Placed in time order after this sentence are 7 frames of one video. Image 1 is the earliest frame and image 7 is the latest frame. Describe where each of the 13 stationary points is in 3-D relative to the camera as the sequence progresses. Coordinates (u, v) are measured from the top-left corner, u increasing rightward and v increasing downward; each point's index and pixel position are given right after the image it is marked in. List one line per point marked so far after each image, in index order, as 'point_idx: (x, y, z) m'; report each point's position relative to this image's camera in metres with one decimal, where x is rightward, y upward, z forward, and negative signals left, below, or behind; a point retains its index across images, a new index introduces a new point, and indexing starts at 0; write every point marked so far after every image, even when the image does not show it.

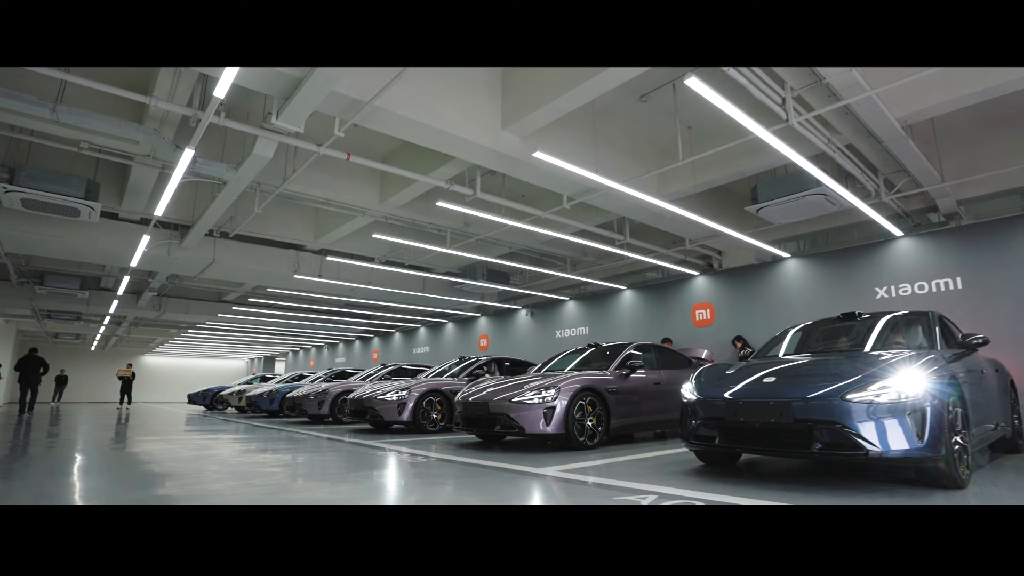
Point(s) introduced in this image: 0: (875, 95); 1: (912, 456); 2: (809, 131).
0: (+3.5, +1.9, +5.0) m
1: (+2.6, -1.1, +3.4) m
2: (+3.2, +1.7, +5.5) m
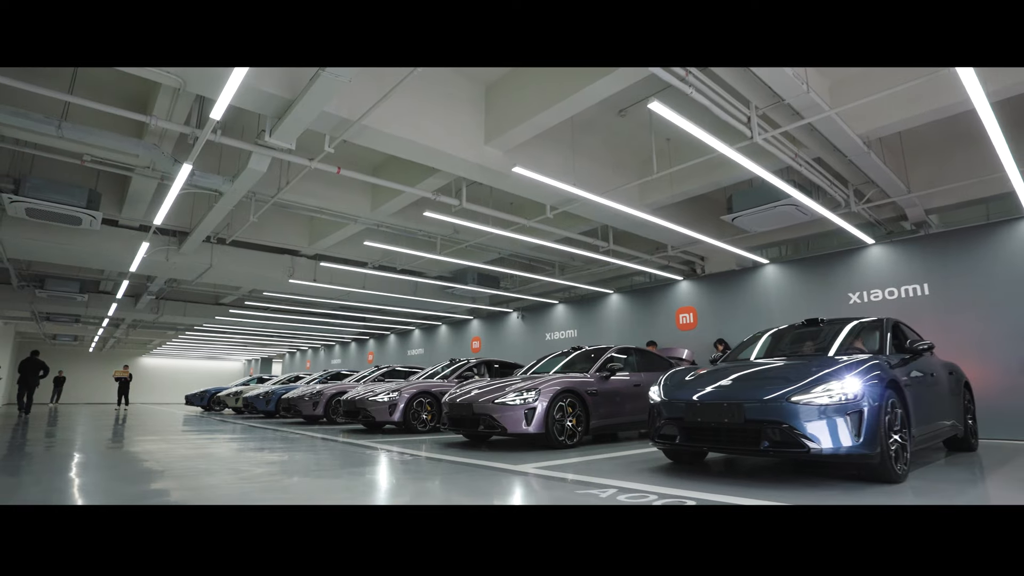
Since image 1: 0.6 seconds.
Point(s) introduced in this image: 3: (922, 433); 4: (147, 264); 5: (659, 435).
0: (+3.3, +1.8, +5.3) m
1: (+2.4, -1.2, +3.7) m
2: (+3.0, +1.6, +5.8) m
3: (+4.0, -1.4, +4.9) m
4: (-7.0, +0.4, +9.8) m
5: (+1.3, -1.3, +4.5) m
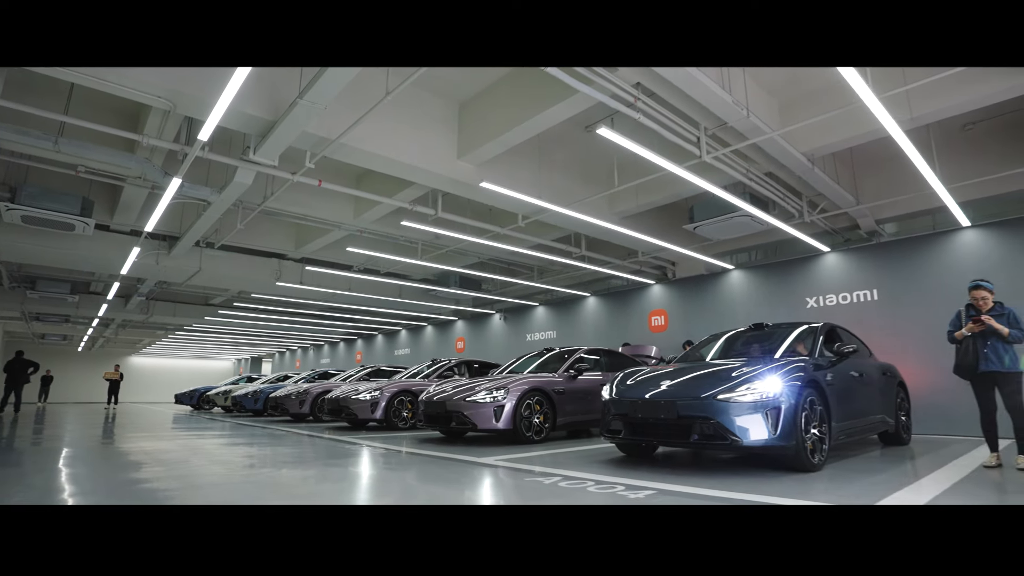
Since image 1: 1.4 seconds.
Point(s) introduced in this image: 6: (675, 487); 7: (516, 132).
0: (+3.0, +1.7, +5.8) m
1: (+2.1, -1.3, +4.1) m
2: (+2.6, +1.5, +6.3) m
3: (+3.6, -1.5, +5.4) m
4: (-7.4, +0.4, +10.2) m
5: (+0.9, -1.4, +4.9) m
6: (+1.2, -1.5, +4.0) m
7: (+0.1, +1.8, +5.8) m
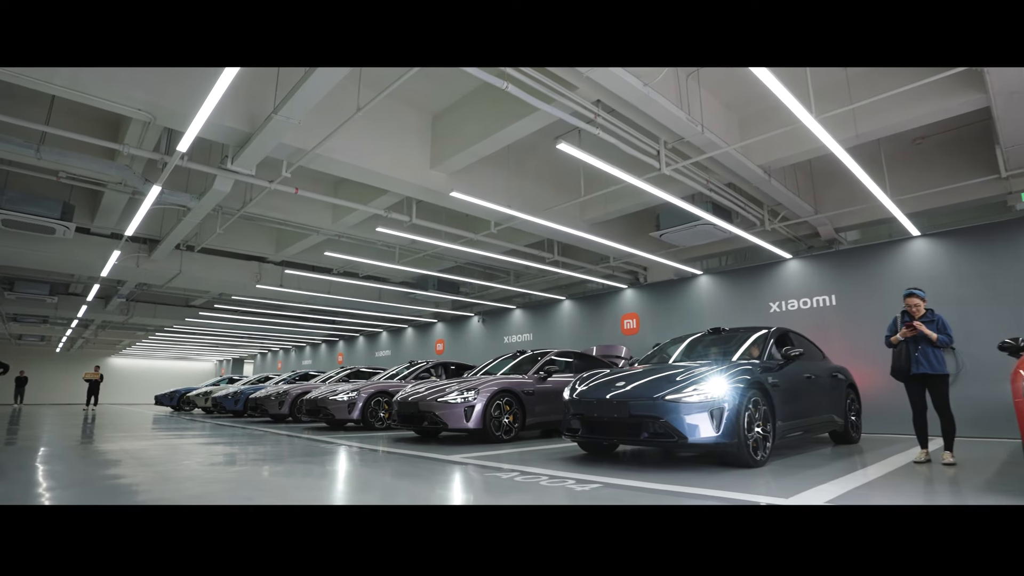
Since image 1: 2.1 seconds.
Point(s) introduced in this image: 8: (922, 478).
0: (+2.6, +1.6, +6.1) m
1: (+1.8, -1.4, +4.4) m
2: (+2.2, +1.5, +6.6) m
3: (+3.2, -1.5, +5.7) m
4: (-7.9, +0.4, +10.2) m
5: (+0.6, -1.4, +5.2) m
6: (+0.9, -1.6, +4.2) m
7: (-0.3, +1.7, +6.1) m
8: (+3.7, -1.7, +4.6) m
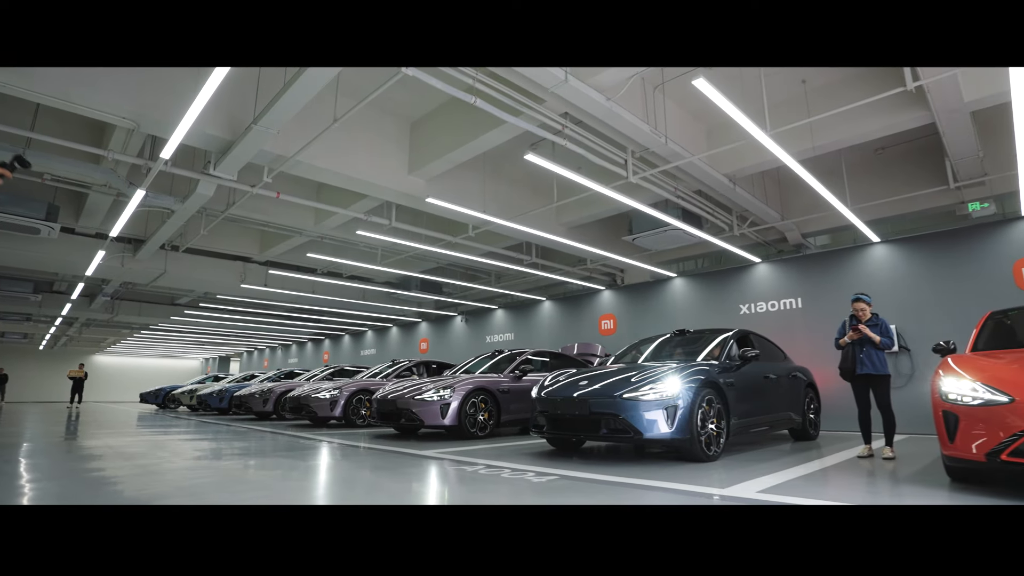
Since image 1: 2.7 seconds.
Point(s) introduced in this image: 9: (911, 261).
0: (+2.3, +1.6, +6.4) m
1: (+1.4, -1.4, +4.7) m
2: (+1.9, +1.4, +6.9) m
3: (+2.9, -1.6, +6.0) m
4: (-8.3, +0.4, +10.3) m
5: (+0.3, -1.5, +5.5) m
6: (+0.6, -1.6, +4.5) m
7: (-0.6, +1.7, +6.3) m
8: (+3.4, -1.8, +4.9) m
9: (+6.2, +0.4, +7.9) m
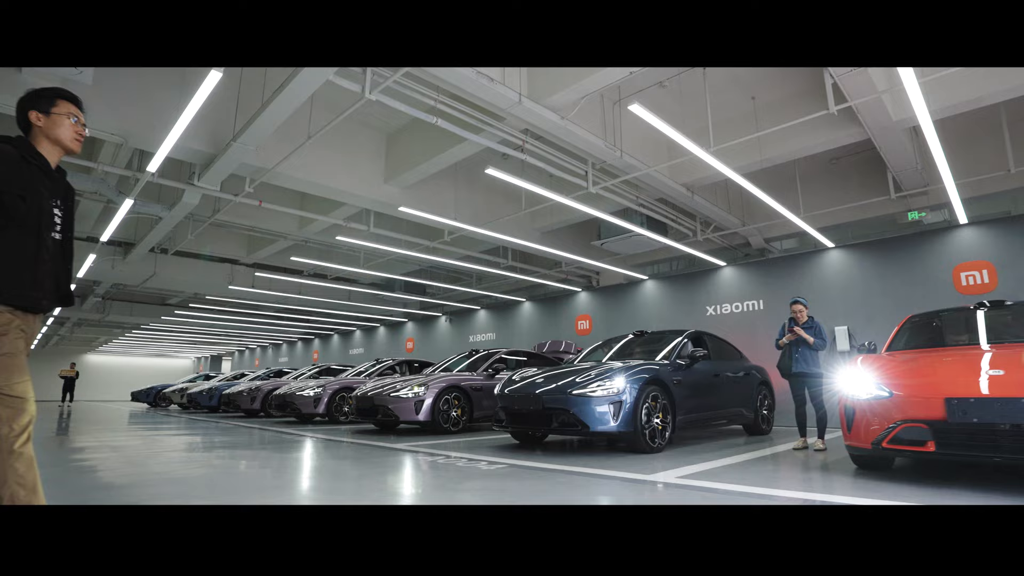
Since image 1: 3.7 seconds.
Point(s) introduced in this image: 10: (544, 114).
0: (+1.9, +1.5, +6.8) m
1: (+1.0, -1.5, +5.2) m
2: (+1.5, +1.4, +7.3) m
3: (+2.5, -1.7, +6.5) m
4: (-8.8, +0.4, +10.7) m
5: (-0.2, -1.5, +5.9) m
6: (+0.2, -1.7, +4.9) m
7: (-1.1, +1.6, +6.7) m
8: (+3.0, -1.8, +5.4) m
9: (+5.8, +0.4, +8.4) m
10: (+0.4, +1.9, +5.5) m
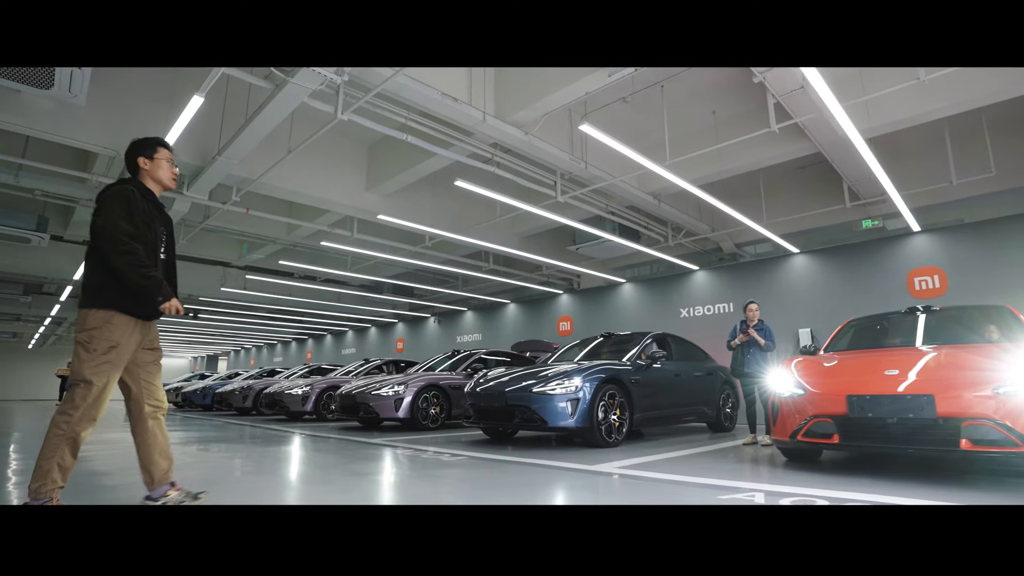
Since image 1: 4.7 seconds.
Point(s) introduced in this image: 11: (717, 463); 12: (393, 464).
0: (+1.5, +1.5, +7.2) m
1: (+0.7, -1.5, +5.6) m
2: (+1.1, +1.3, +7.7) m
3: (+2.1, -1.7, +6.9) m
4: (-9.2, +0.3, +11.1) m
5: (-0.6, -1.6, +6.3) m
6: (-0.2, -1.8, +5.3) m
7: (-1.4, +1.6, +7.1) m
8: (+2.6, -1.9, +5.8) m
9: (+5.4, +0.3, +8.8) m
10: (0.0, +1.8, +5.8) m
11: (+2.0, -1.8, +5.1) m
12: (-1.3, -1.9, +5.5) m
